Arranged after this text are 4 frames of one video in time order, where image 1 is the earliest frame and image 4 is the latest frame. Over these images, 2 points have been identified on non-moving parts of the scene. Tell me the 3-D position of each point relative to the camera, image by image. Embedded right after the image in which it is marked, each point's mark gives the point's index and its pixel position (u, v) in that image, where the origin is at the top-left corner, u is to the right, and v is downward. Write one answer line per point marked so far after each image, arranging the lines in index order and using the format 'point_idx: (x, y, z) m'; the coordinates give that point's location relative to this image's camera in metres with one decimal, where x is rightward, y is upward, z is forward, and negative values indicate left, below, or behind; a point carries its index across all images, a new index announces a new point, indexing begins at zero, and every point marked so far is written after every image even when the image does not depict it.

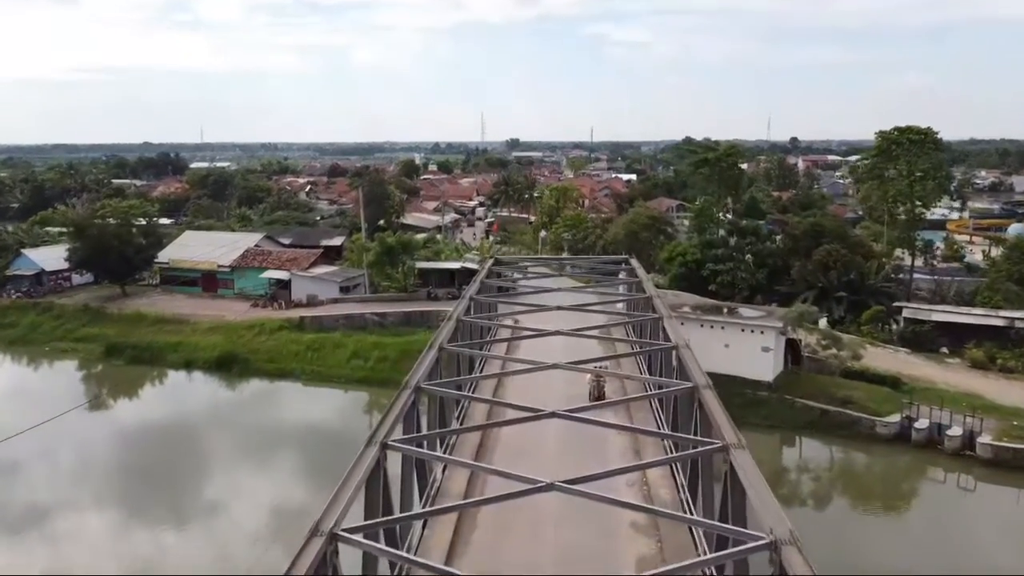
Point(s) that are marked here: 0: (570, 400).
0: (+0.6, -1.1, +8.1) m
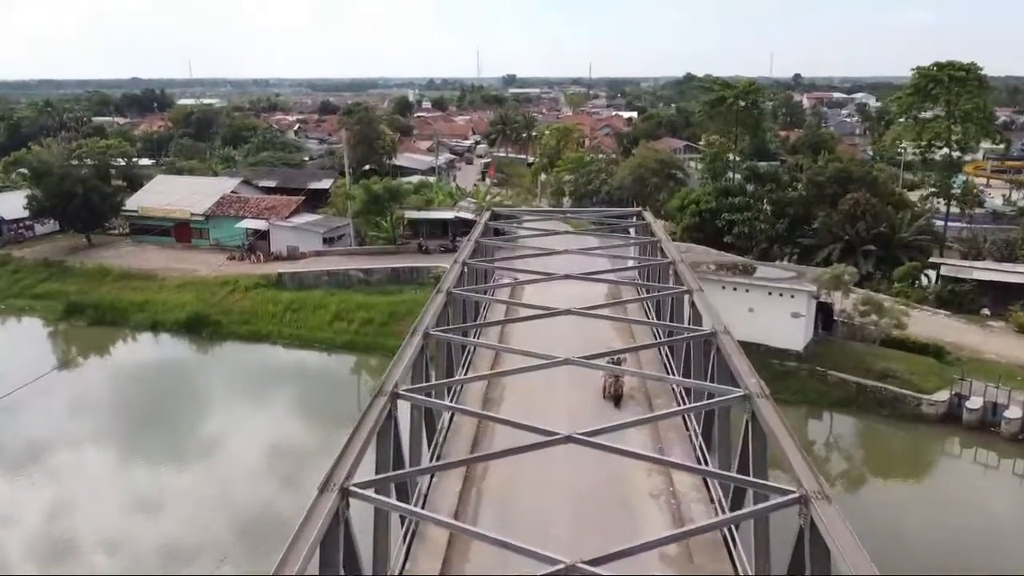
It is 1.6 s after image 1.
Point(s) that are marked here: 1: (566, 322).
0: (+0.6, -0.9, +6.7) m
1: (+0.6, -0.4, +8.9) m
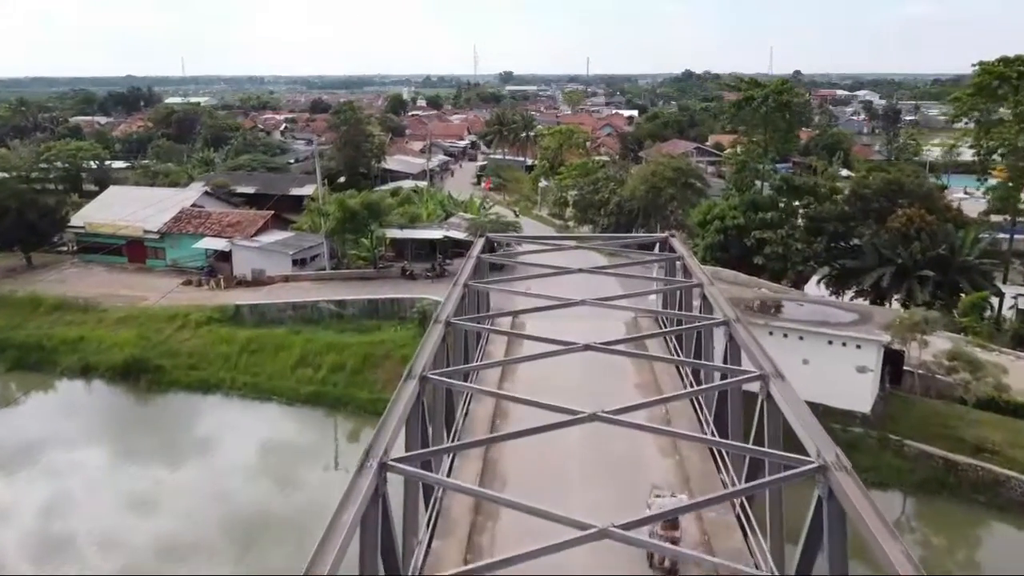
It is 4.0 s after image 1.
0: (+0.6, -1.4, +4.5) m
1: (+0.6, -0.9, +6.7) m
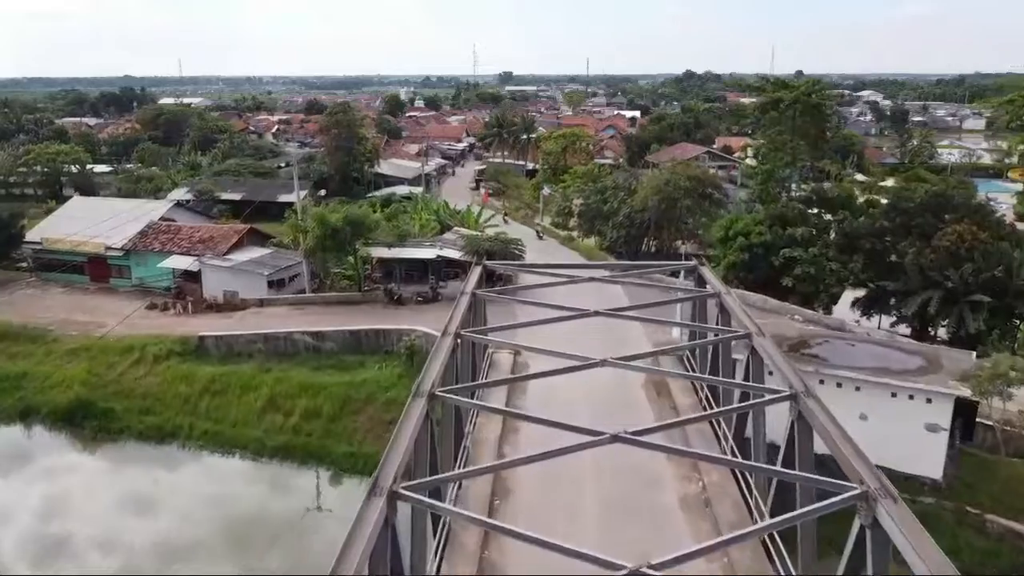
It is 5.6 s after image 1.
0: (+0.6, -1.8, +3.0) m
1: (+0.6, -1.3, +5.1) m
